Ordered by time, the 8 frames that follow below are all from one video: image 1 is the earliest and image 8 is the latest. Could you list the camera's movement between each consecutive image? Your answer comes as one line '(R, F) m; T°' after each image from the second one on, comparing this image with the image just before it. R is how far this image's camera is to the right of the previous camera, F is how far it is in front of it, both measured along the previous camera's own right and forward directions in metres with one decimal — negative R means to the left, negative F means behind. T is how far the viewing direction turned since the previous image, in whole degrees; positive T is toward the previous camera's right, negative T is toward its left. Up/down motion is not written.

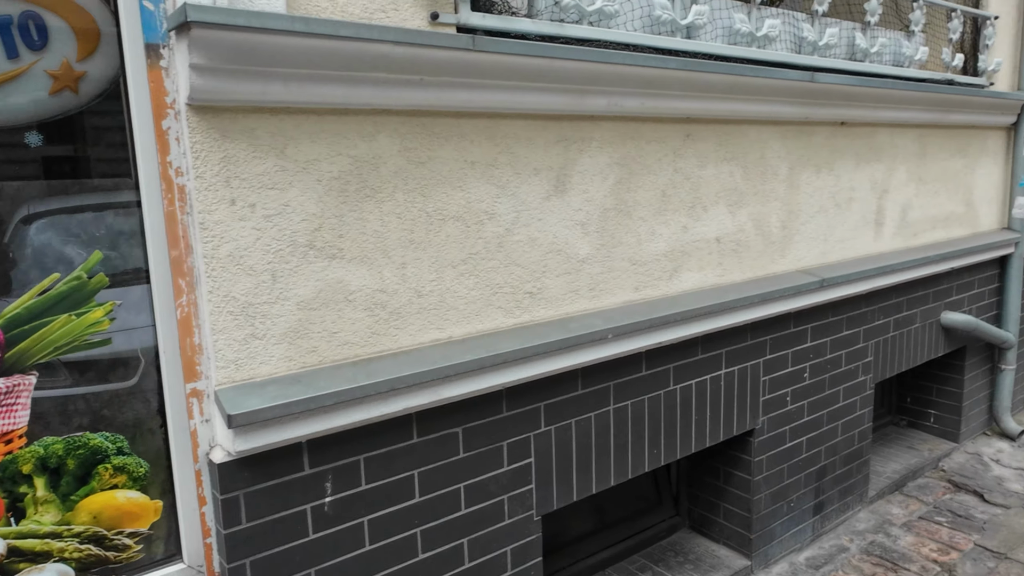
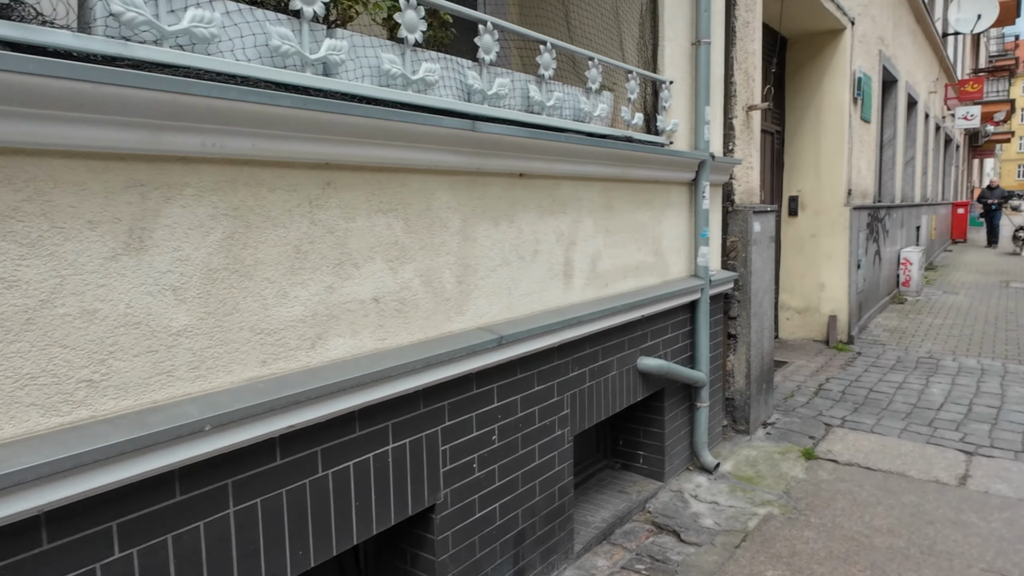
(+0.4, +0.2) m; +17°
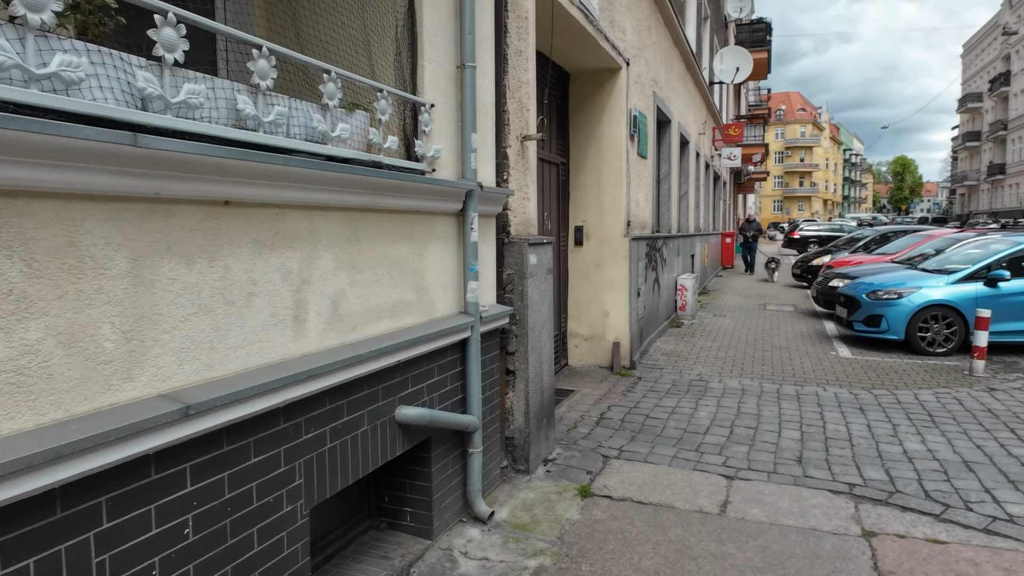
(+0.3, +0.3) m; +15°
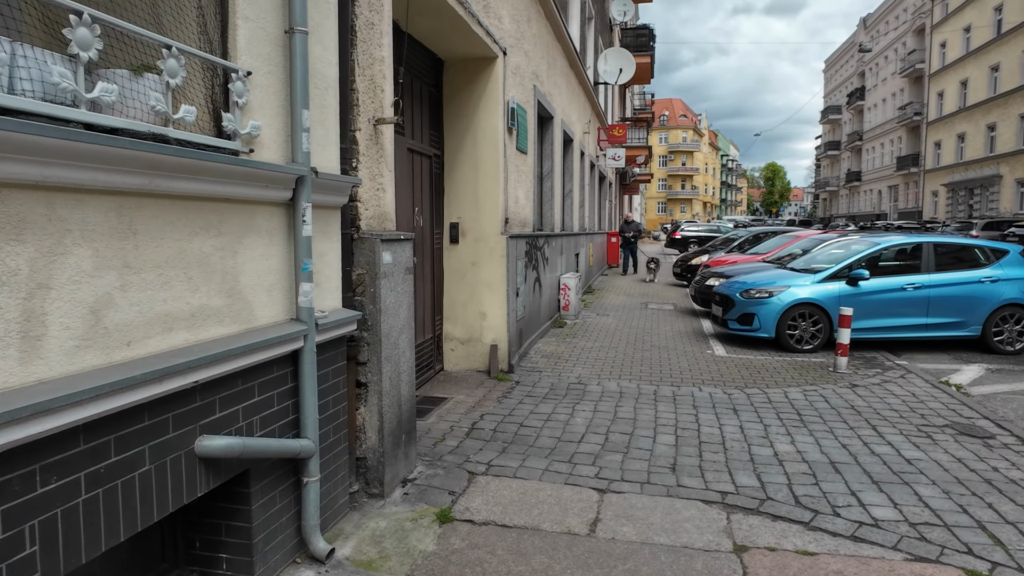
(+0.2, +0.4) m; +9°
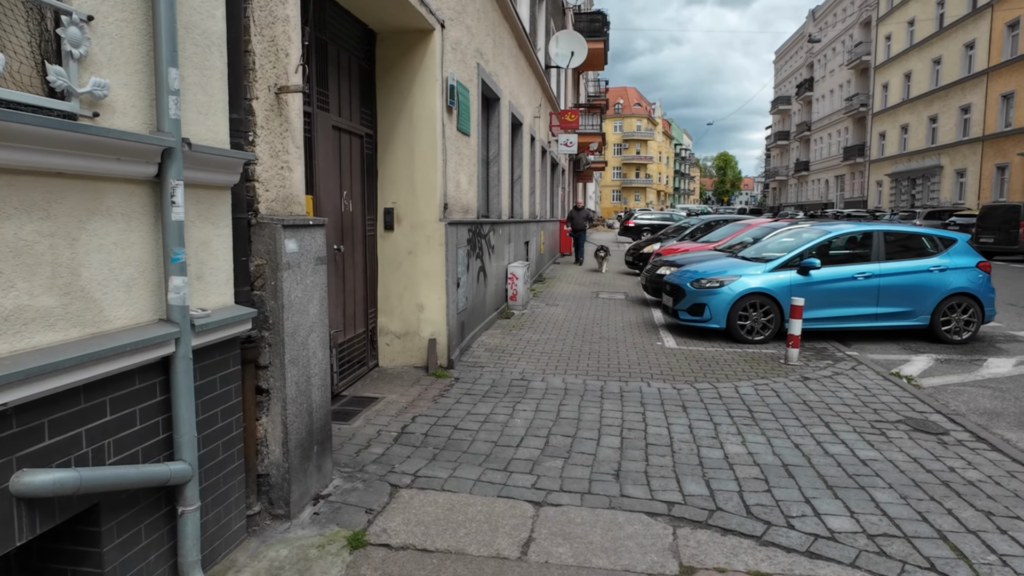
(+0.2, +0.4) m; +4°
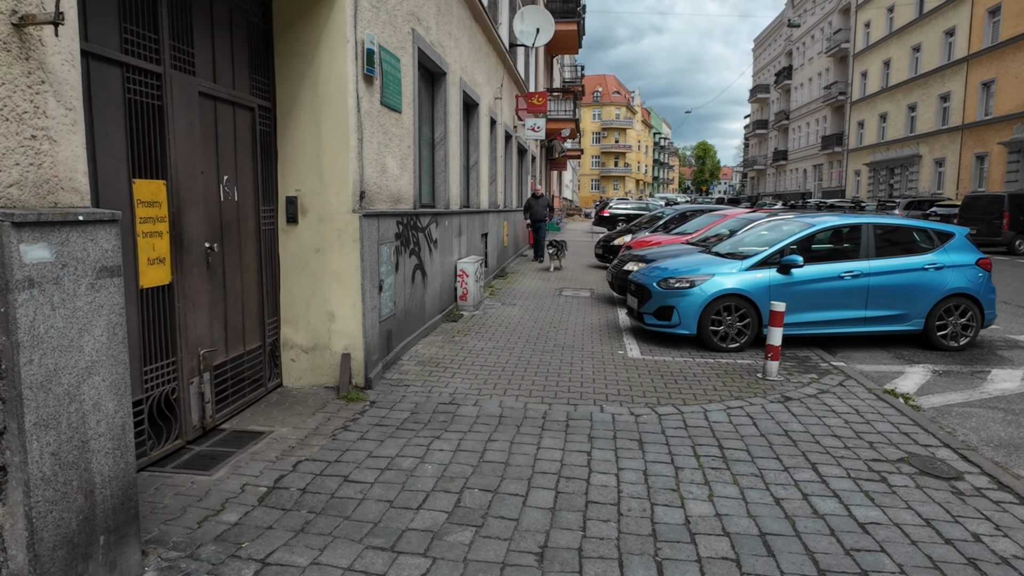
(+0.4, +1.1) m; +2°
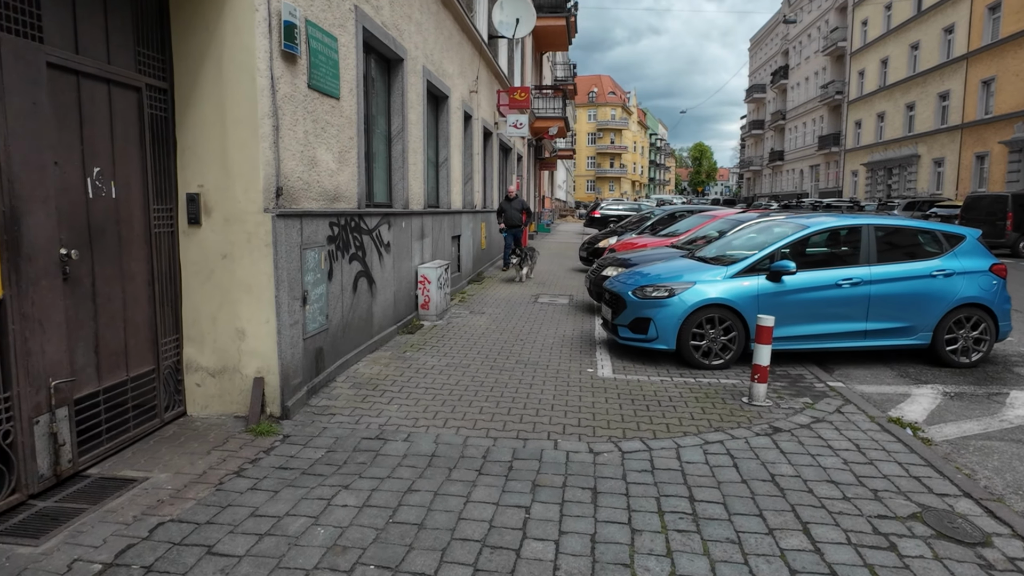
(+0.4, +0.8) m; 0°
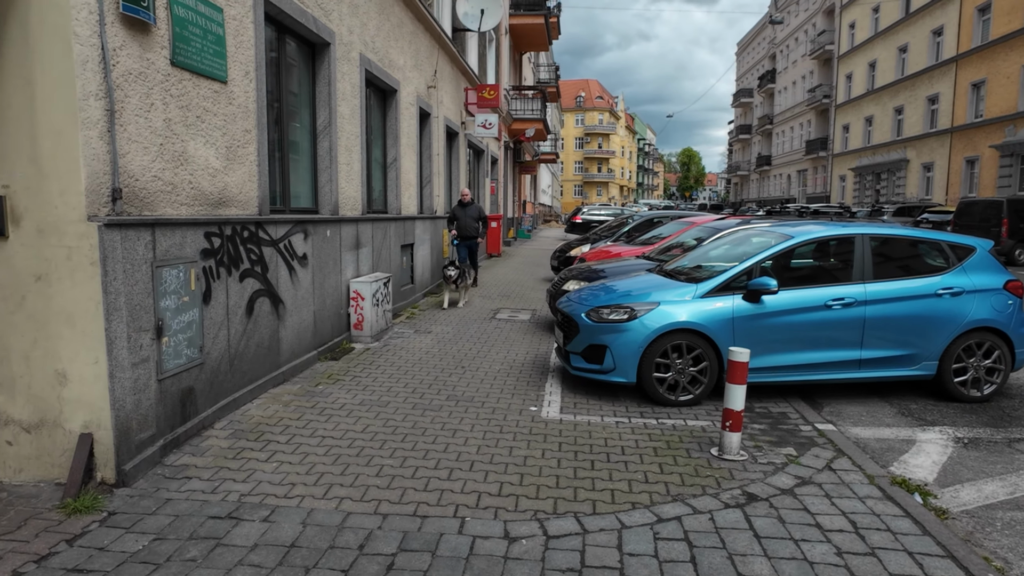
(+0.5, +1.0) m; +1°
